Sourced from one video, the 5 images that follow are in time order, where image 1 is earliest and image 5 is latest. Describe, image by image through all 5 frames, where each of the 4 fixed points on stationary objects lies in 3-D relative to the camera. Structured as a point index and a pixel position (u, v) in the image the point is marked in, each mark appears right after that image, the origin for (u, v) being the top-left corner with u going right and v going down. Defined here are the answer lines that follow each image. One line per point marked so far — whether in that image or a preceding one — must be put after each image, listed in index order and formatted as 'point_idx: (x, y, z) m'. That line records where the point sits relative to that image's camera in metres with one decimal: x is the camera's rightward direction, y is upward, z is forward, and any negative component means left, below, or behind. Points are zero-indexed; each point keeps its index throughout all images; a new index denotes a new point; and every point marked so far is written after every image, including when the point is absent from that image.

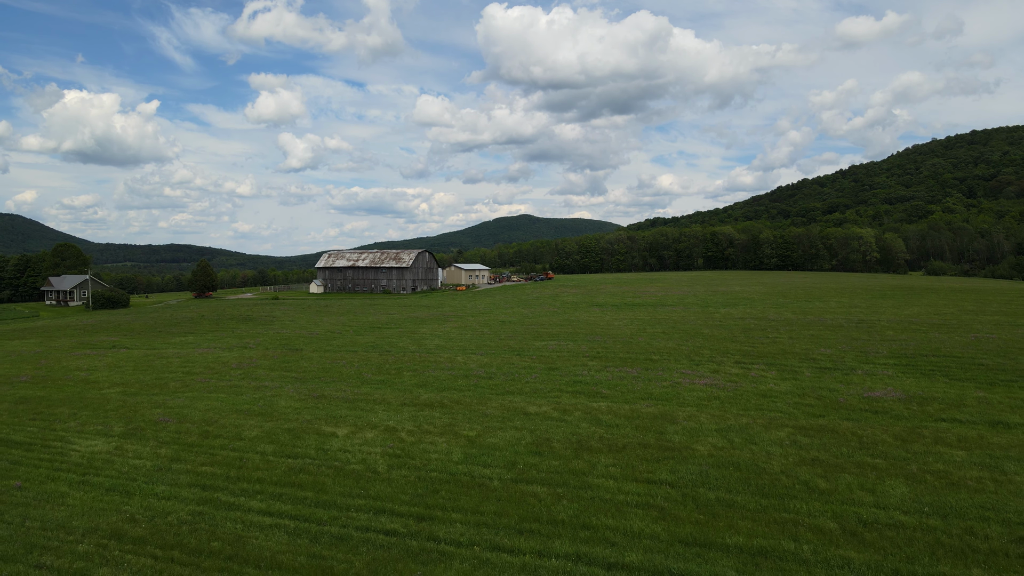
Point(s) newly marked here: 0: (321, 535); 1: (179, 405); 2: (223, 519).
0: (-3.5, -4.5, +8.7) m
1: (-12.3, -4.5, +17.6) m
2: (-5.6, -4.6, +9.4) m
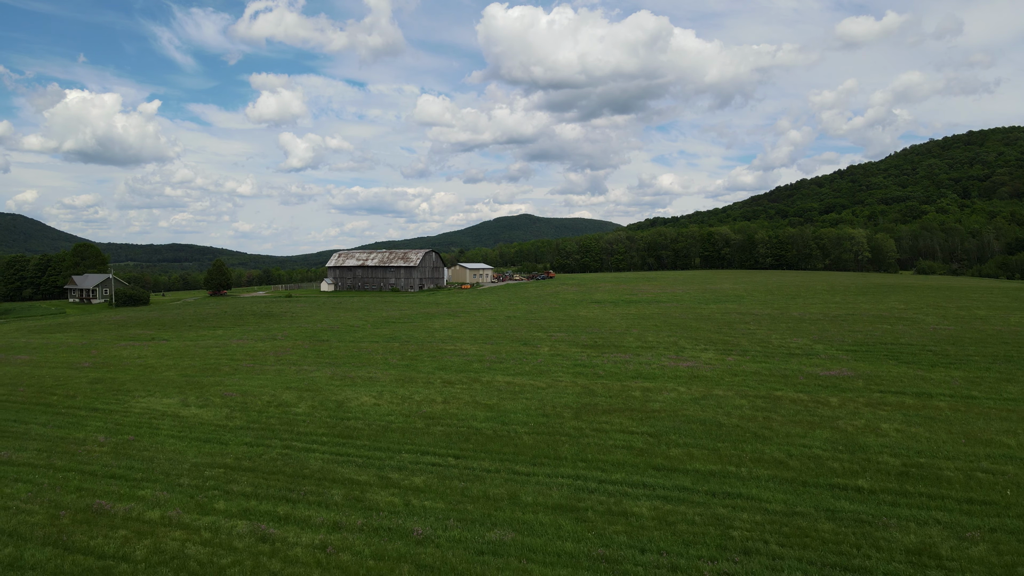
0: (-3.2, -4.3, +11.5) m
1: (-11.9, -4.3, +20.5) m
2: (-5.3, -4.4, +12.2) m
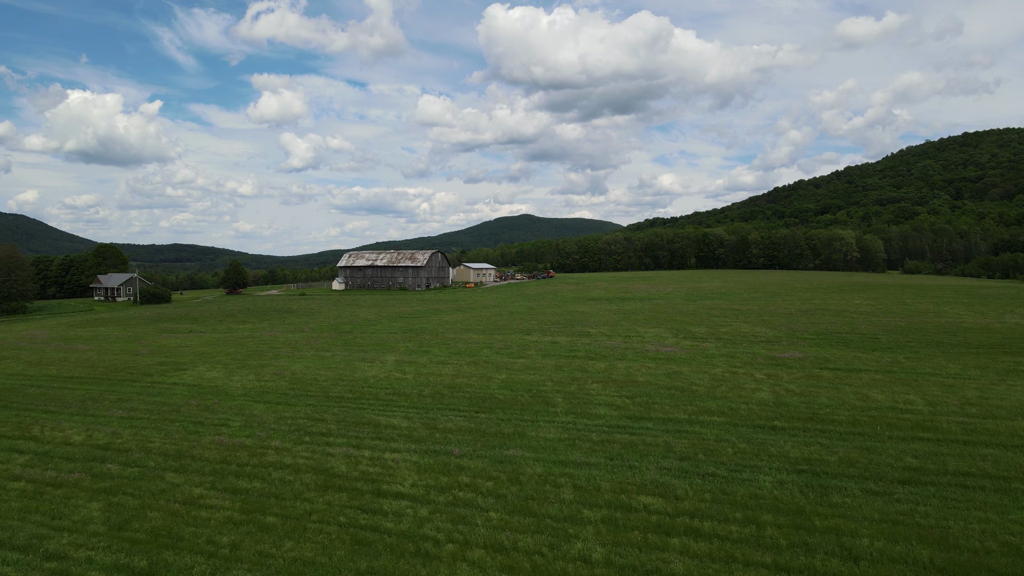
0: (-2.9, -4.1, +15.2) m
1: (-11.7, -4.1, +24.2) m
2: (-5.0, -4.2, +15.9) m
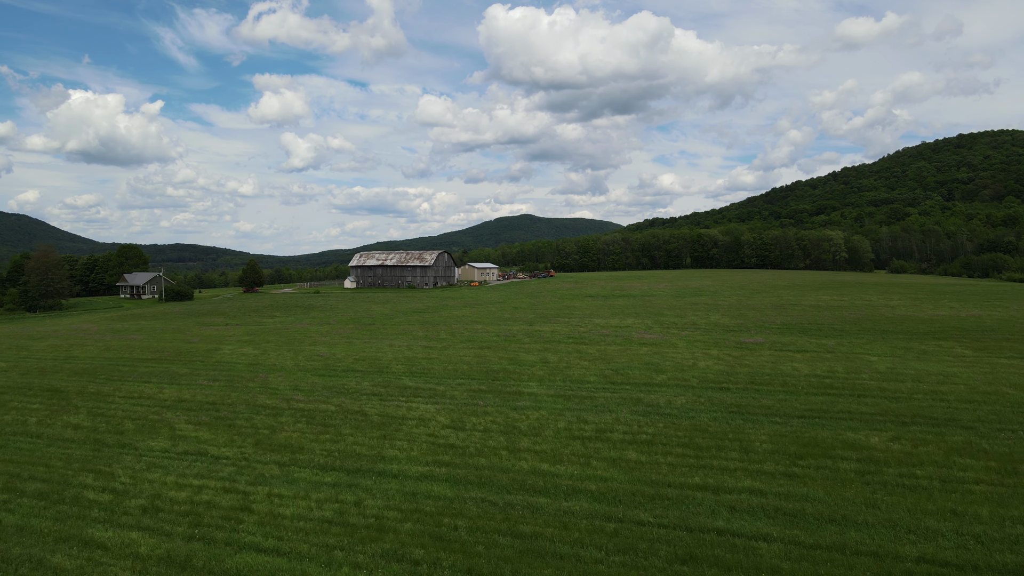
0: (-2.6, -3.9, +19.3) m
1: (-11.3, -3.8, +28.3) m
2: (-4.7, -3.9, +20.0) m
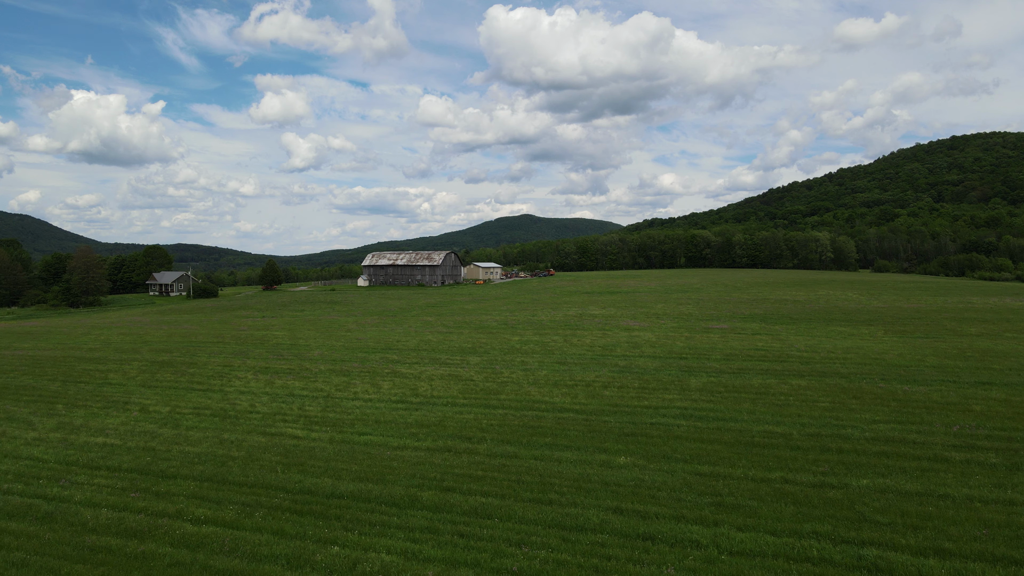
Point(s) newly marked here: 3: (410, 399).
0: (-2.2, -3.5, +24.6) m
1: (-10.9, -3.5, +33.7) m
2: (-4.3, -3.6, +25.4) m
3: (-3.7, -4.0, +16.9) m
